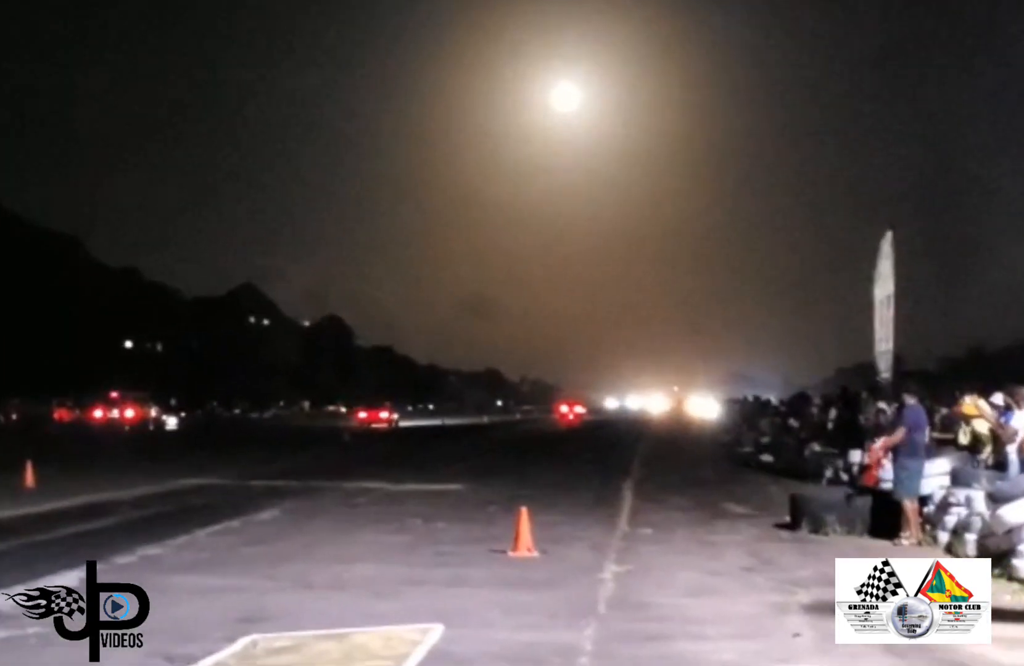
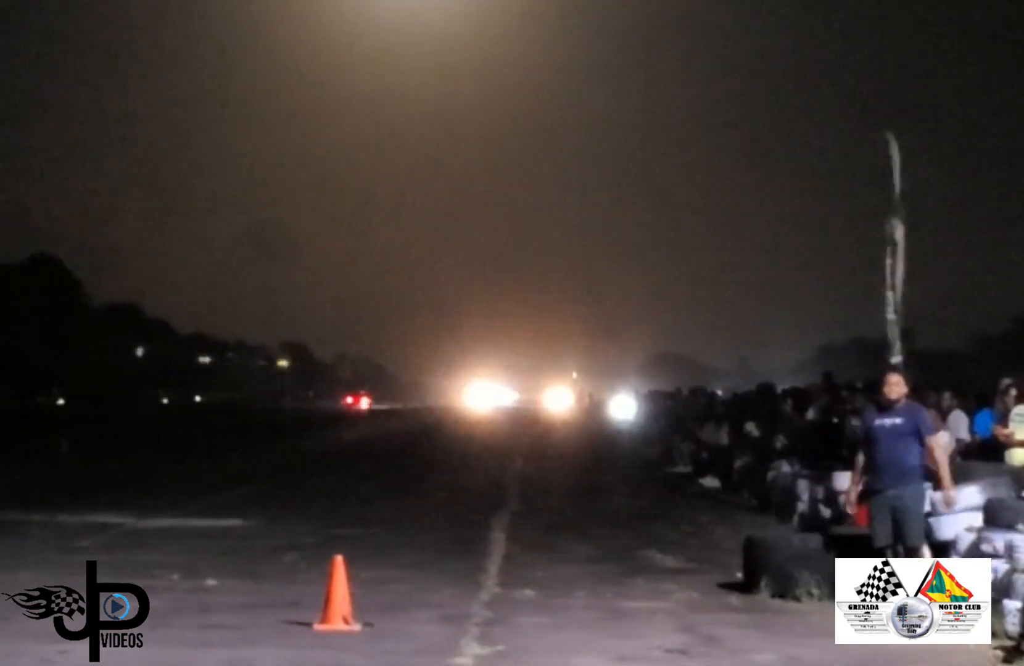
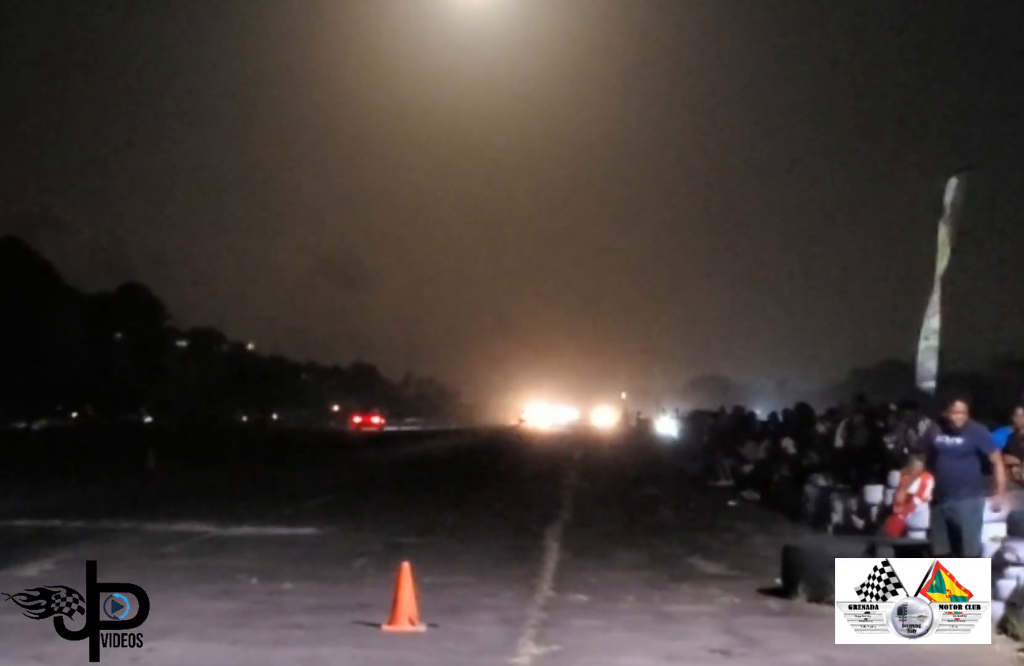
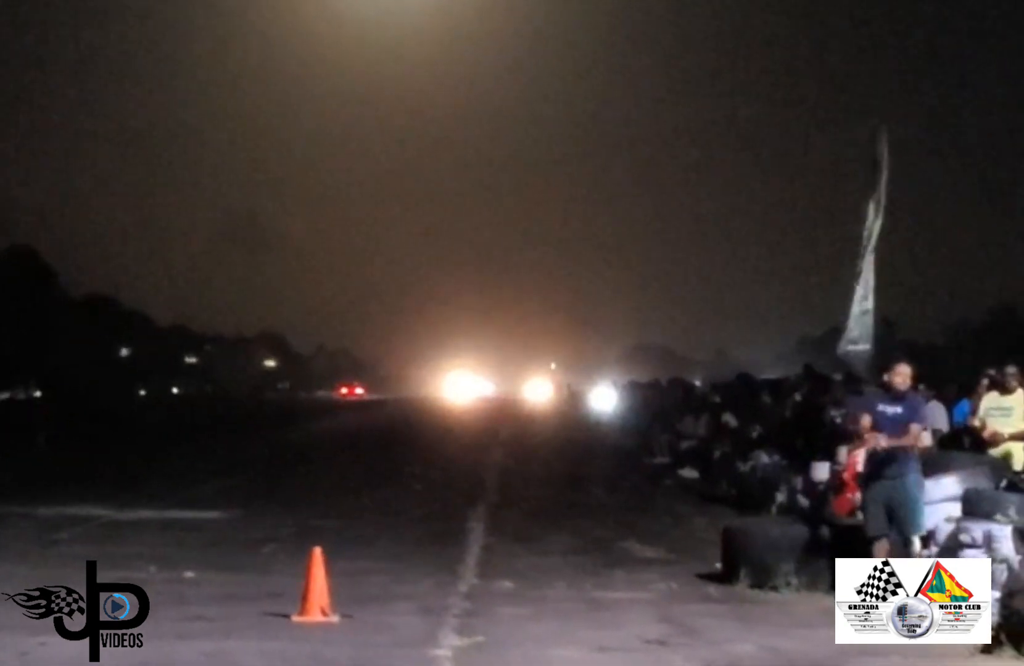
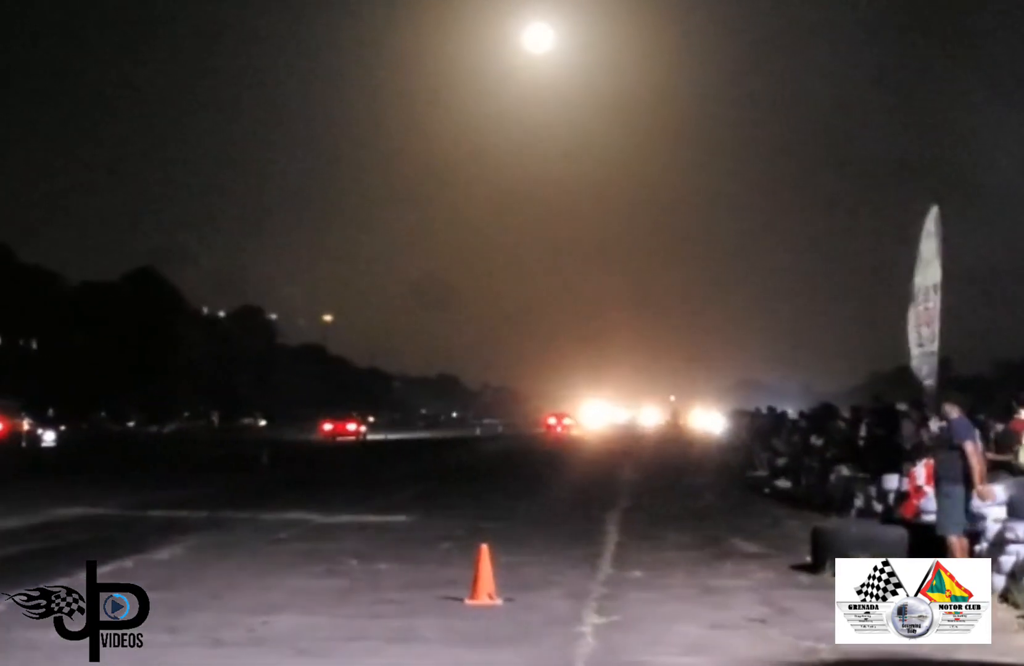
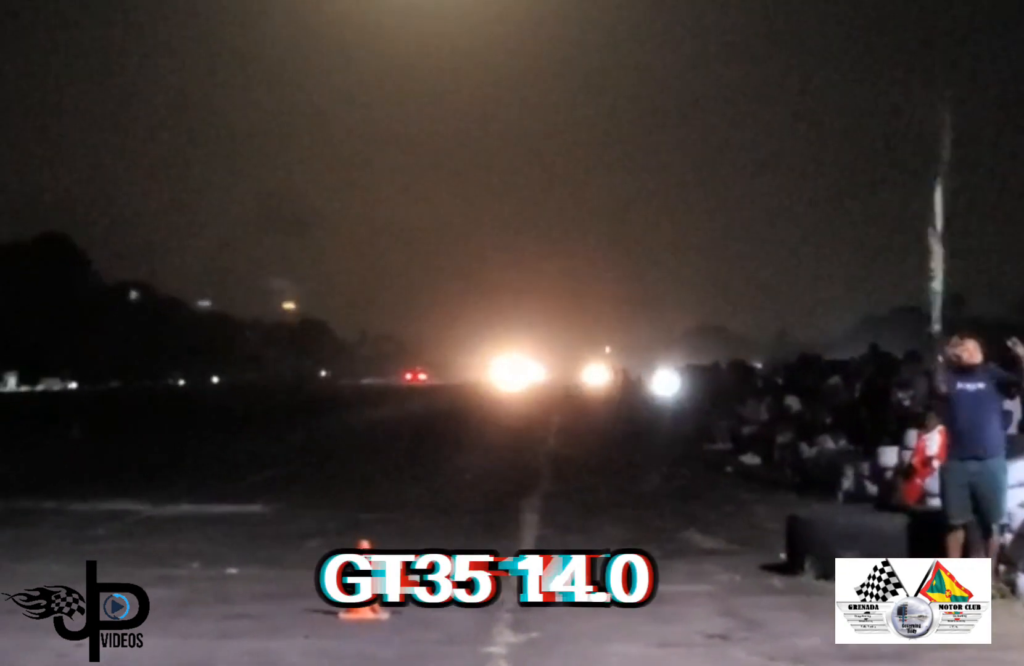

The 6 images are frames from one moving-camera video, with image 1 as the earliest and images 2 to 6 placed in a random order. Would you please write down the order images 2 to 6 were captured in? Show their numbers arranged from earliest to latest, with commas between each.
5, 3, 2, 4, 6
